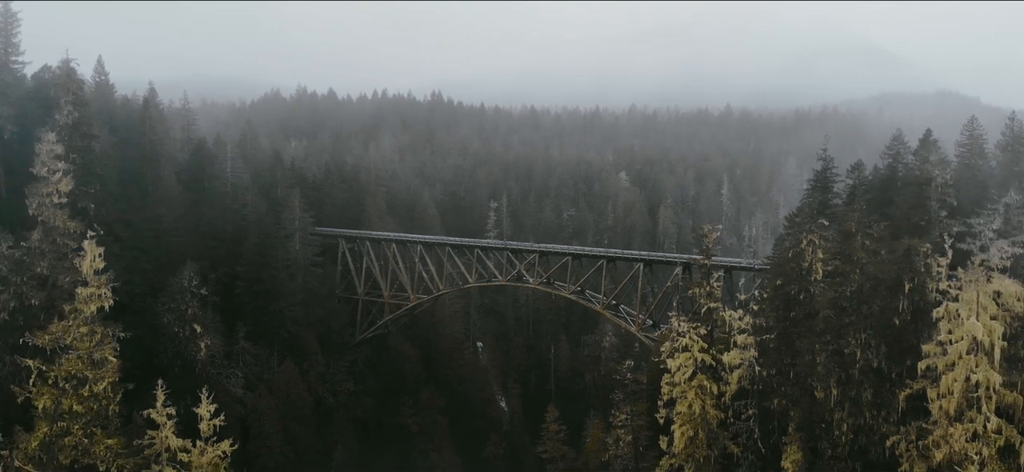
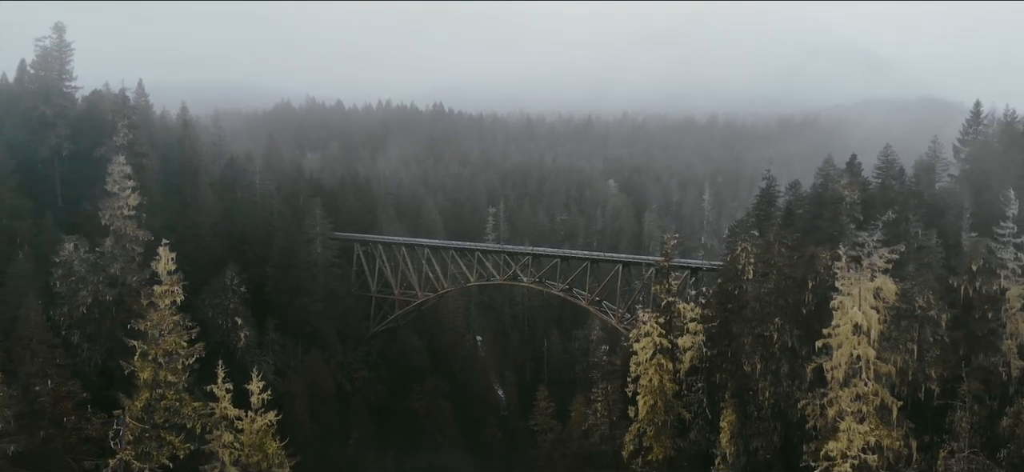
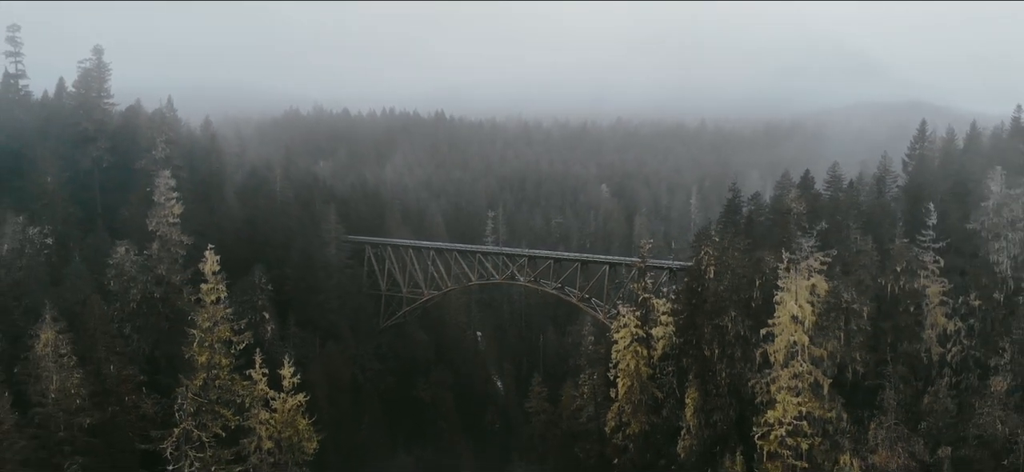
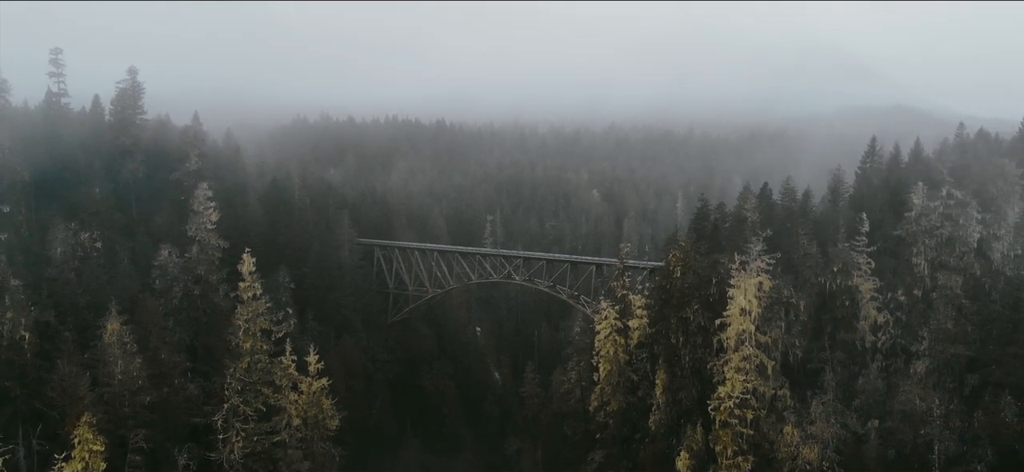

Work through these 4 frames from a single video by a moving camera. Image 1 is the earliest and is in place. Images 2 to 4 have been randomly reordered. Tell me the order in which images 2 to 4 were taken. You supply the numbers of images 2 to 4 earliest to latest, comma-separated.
2, 3, 4
